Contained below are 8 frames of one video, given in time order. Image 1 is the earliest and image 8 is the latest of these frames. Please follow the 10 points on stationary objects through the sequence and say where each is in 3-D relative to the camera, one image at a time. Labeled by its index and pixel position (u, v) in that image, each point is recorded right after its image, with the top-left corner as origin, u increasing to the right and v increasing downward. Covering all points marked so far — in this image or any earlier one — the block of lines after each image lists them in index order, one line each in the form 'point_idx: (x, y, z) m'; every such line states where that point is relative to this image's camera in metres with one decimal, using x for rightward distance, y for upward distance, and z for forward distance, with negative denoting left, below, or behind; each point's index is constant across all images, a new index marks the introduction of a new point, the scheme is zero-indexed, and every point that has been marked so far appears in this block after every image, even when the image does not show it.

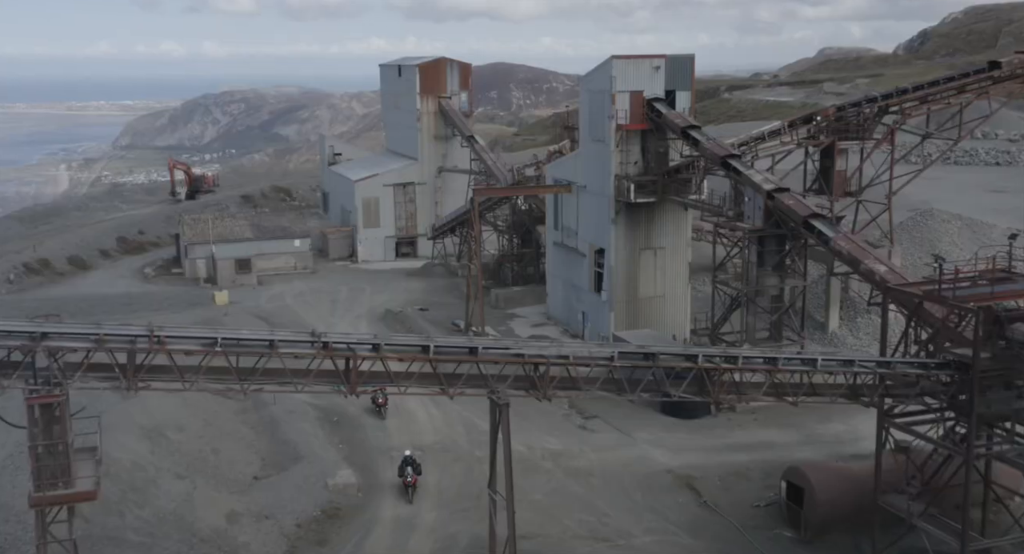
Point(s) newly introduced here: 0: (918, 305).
0: (+8.4, -0.6, +19.8) m
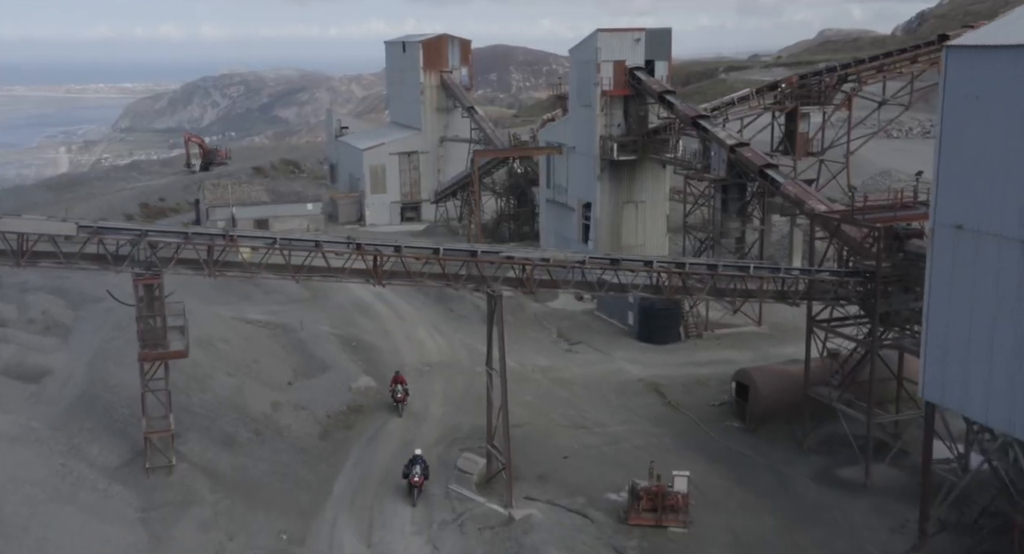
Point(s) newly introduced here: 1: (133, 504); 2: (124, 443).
0: (+8.3, +1.3, +24.3) m
1: (-7.0, -4.2, +17.9) m
2: (-7.9, -3.4, +19.5) m
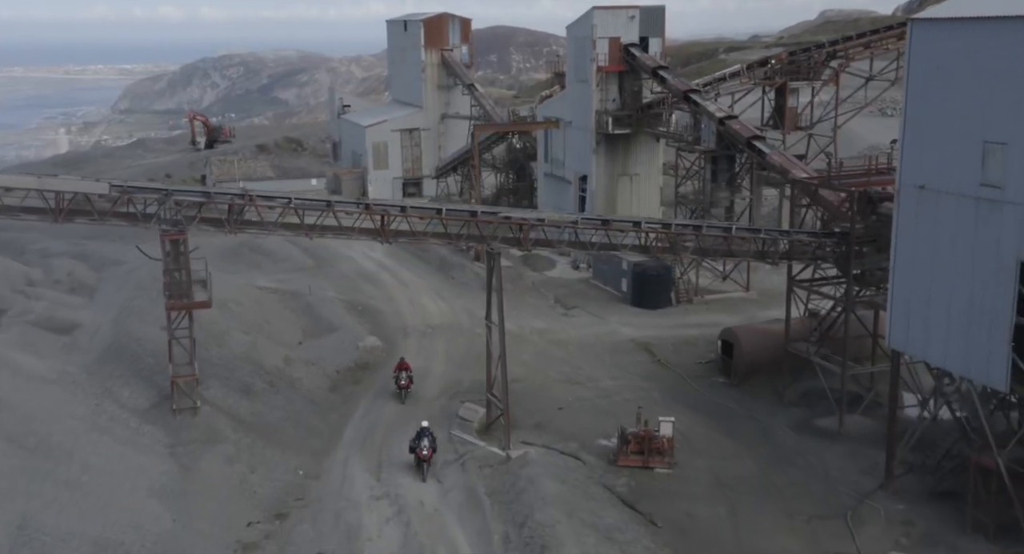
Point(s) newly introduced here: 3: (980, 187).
0: (+8.2, +2.3, +25.8) m
1: (-7.1, -3.3, +19.5) m
2: (-8.0, -2.5, +21.2) m
3: (+9.2, +1.8, +18.8) m
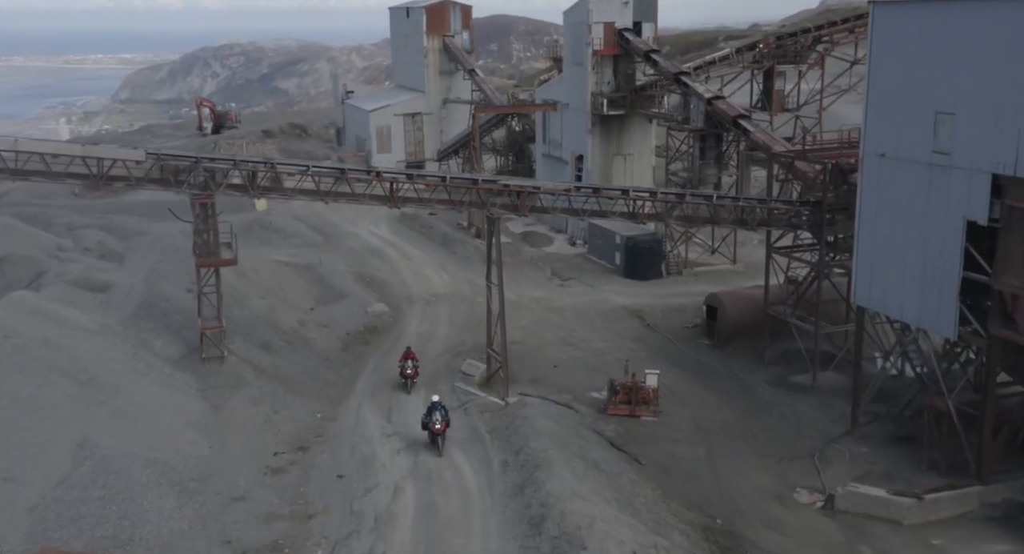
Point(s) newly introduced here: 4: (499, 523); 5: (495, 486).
0: (+8.2, +3.3, +27.8) m
1: (-7.1, -2.4, +21.6) m
2: (-8.0, -1.6, +23.3) m
3: (+9.2, +2.7, +20.8) m
4: (-0.2, -4.0, +15.6) m
5: (-0.3, -3.8, +17.3) m
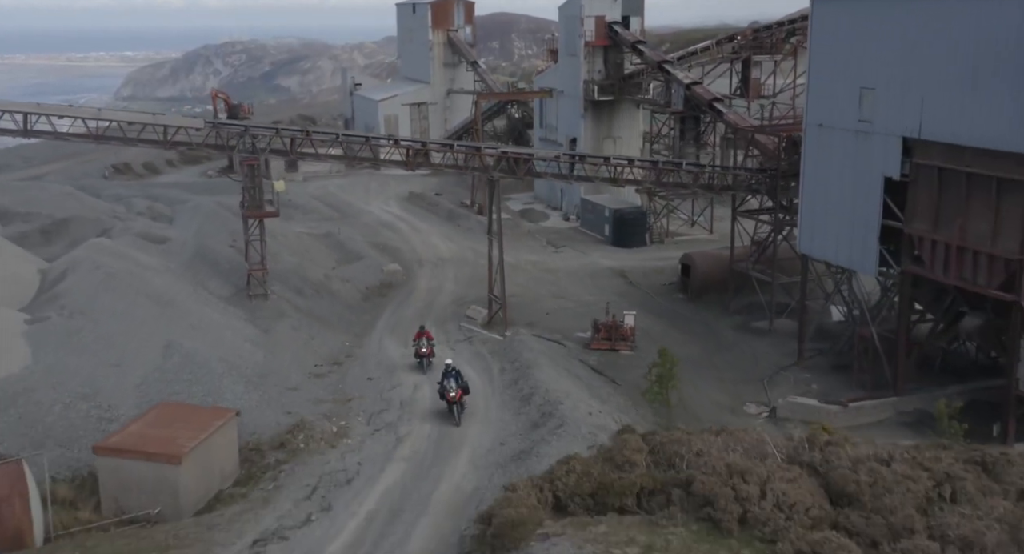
0: (+8.1, +4.7, +32.1) m
1: (-7.2, -1.0, +25.9) m
2: (-8.1, -0.2, +27.6) m
3: (+9.1, +4.0, +25.1) m
4: (-0.3, -2.6, +19.9) m
5: (-0.4, -2.4, +21.6) m
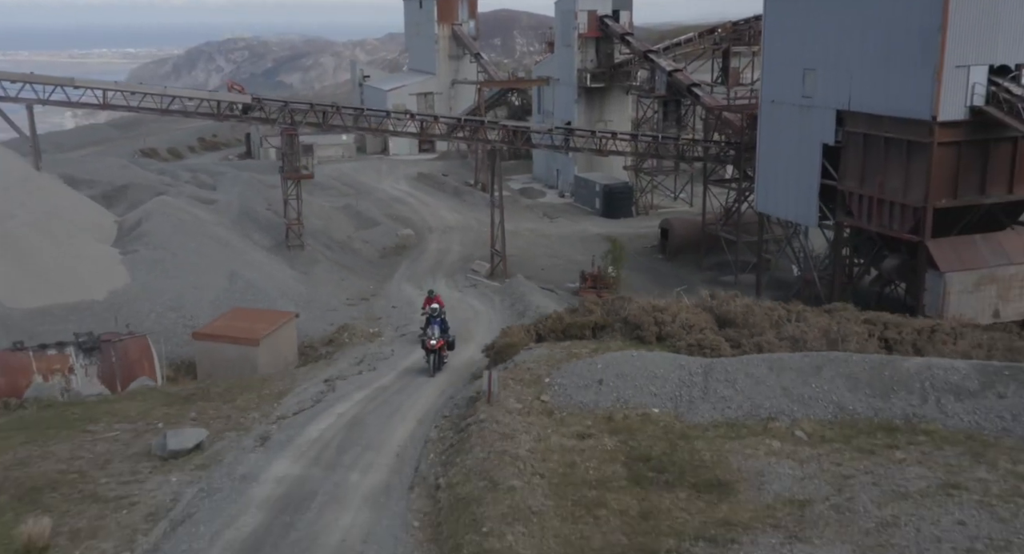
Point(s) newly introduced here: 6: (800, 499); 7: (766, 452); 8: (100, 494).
0: (+8.1, +6.2, +36.9) m
1: (-7.2, +0.5, +30.8) m
2: (-8.1, +1.4, +32.4) m
3: (+9.1, +5.6, +29.9) m
4: (-0.3, -1.1, +24.7) m
5: (-0.4, -0.9, +26.5) m
6: (+2.8, -2.1, +9.3) m
7: (+2.8, -1.9, +10.4) m
8: (-4.4, -2.4, +10.3) m
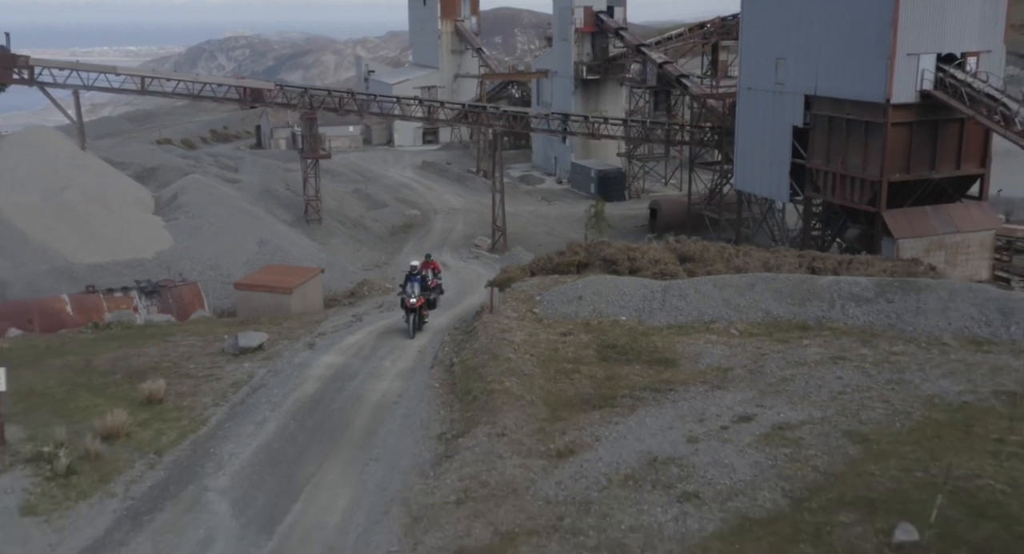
0: (+8.1, +7.2, +40.0) m
1: (-7.3, +1.5, +33.9) m
2: (-8.1, +2.4, +35.5) m
3: (+9.0, +6.6, +33.0) m
4: (-0.3, -0.1, +27.8) m
5: (-0.5, +0.1, +29.5) m
6: (+2.8, -1.1, +12.4) m
7: (+2.7, -0.9, +13.5) m
8: (-4.5, -1.4, +13.4) m
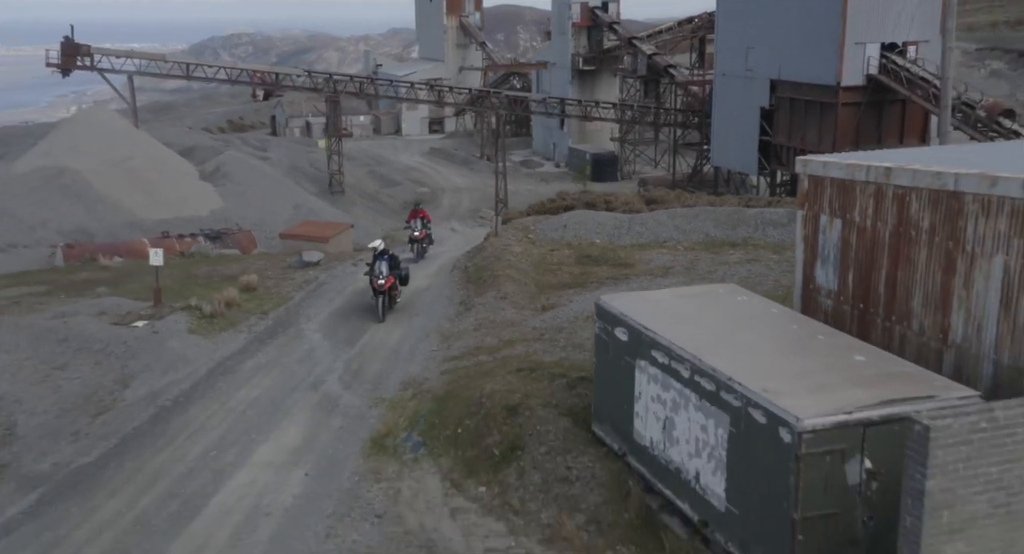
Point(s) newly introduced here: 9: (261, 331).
0: (+8.1, +8.7, +44.4) m
1: (-7.2, +3.0, +38.3) m
2: (-8.1, +3.8, +40.0) m
3: (+9.1, +8.0, +37.4) m
4: (-0.3, +1.3, +32.3) m
5: (-0.4, +1.5, +34.0) m
6: (+2.8, +0.2, +16.9) m
7: (+2.7, +0.5, +17.9) m
8: (-4.5, 0.0, +17.9) m
9: (-3.6, -0.8, +13.7) m
